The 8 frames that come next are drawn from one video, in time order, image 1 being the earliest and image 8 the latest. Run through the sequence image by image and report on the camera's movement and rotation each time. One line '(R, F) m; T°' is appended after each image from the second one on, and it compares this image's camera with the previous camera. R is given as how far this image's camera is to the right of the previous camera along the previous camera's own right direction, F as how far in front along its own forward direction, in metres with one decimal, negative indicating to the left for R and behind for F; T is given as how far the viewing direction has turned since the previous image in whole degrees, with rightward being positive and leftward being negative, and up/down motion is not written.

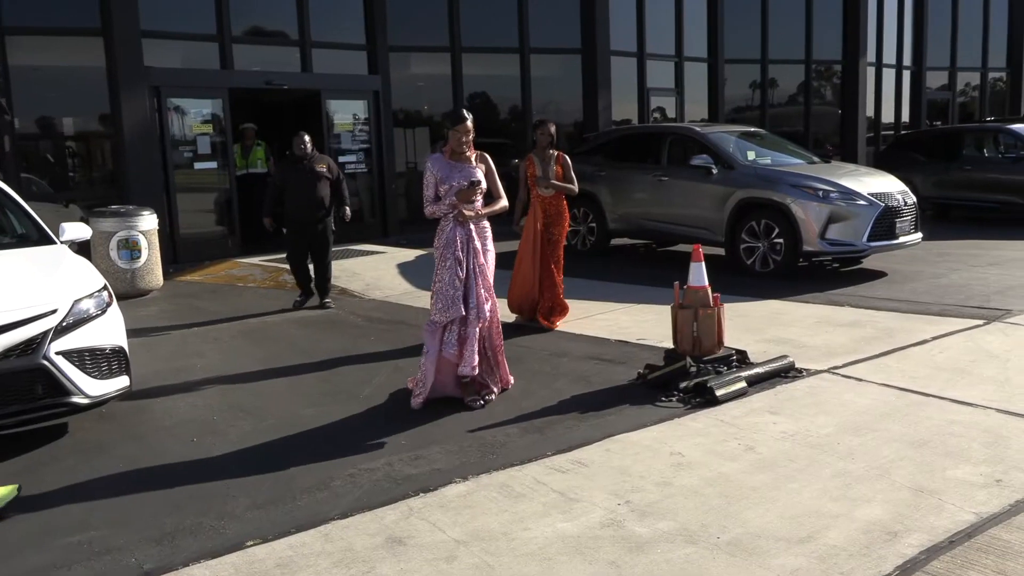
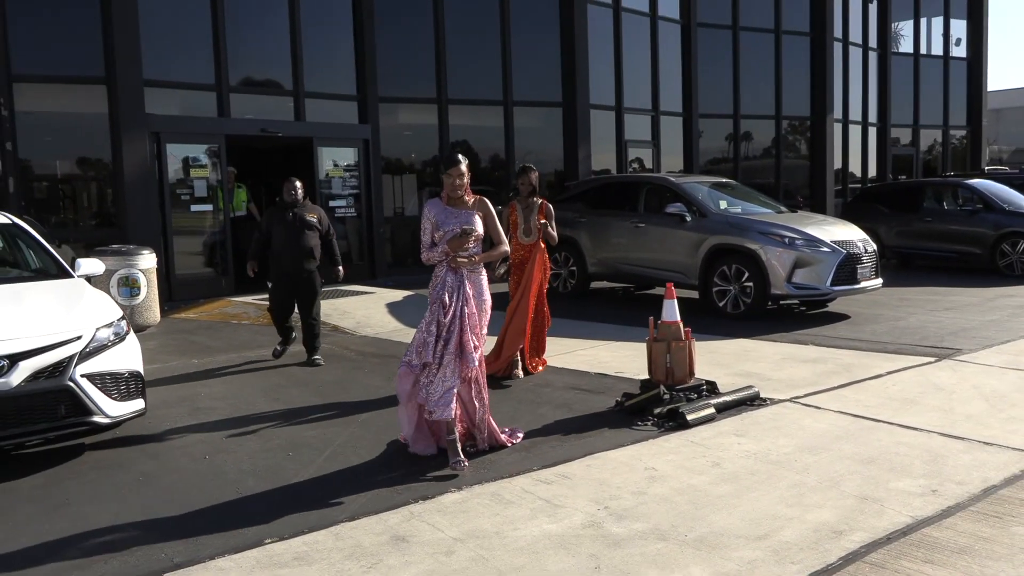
(-0.1, -0.5) m; +1°
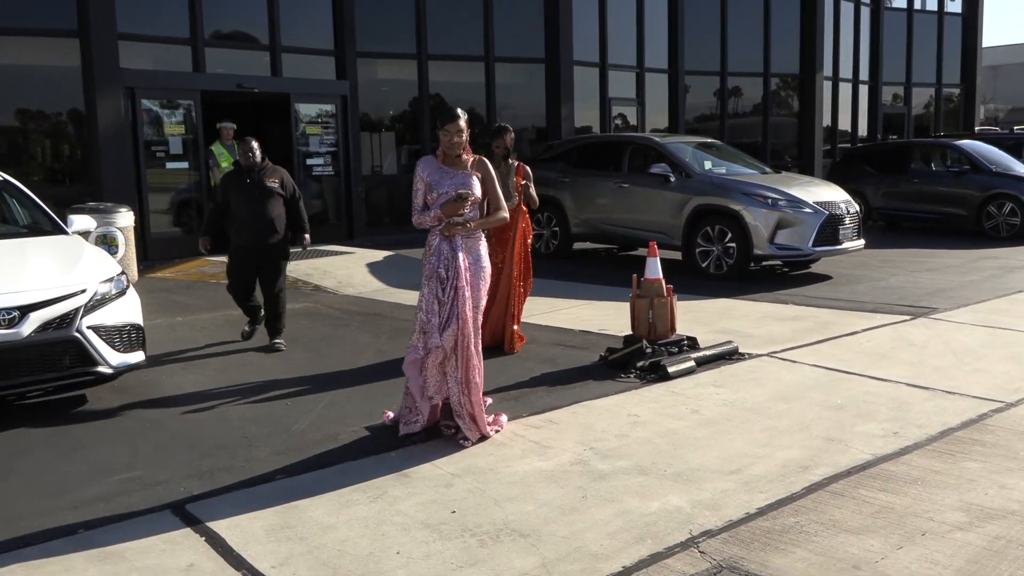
(0.0, -0.4) m; 0°
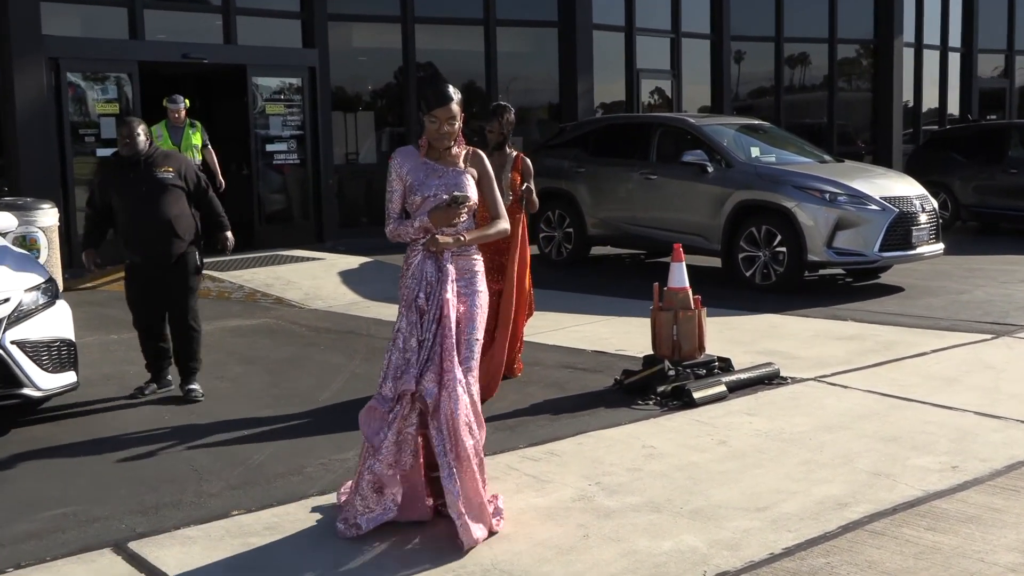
(+0.3, +0.6) m; -3°
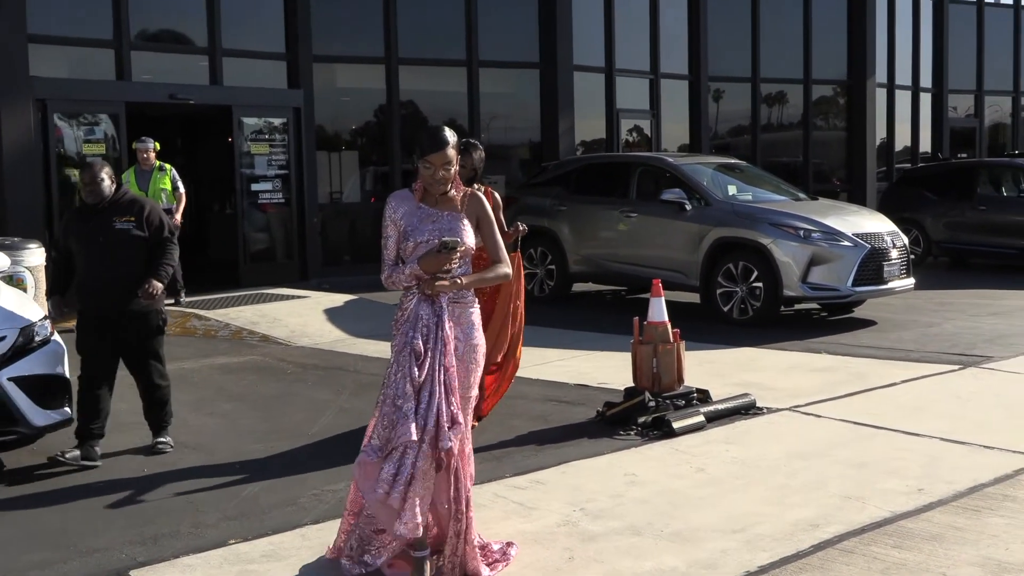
(0.0, -0.2) m; +1°
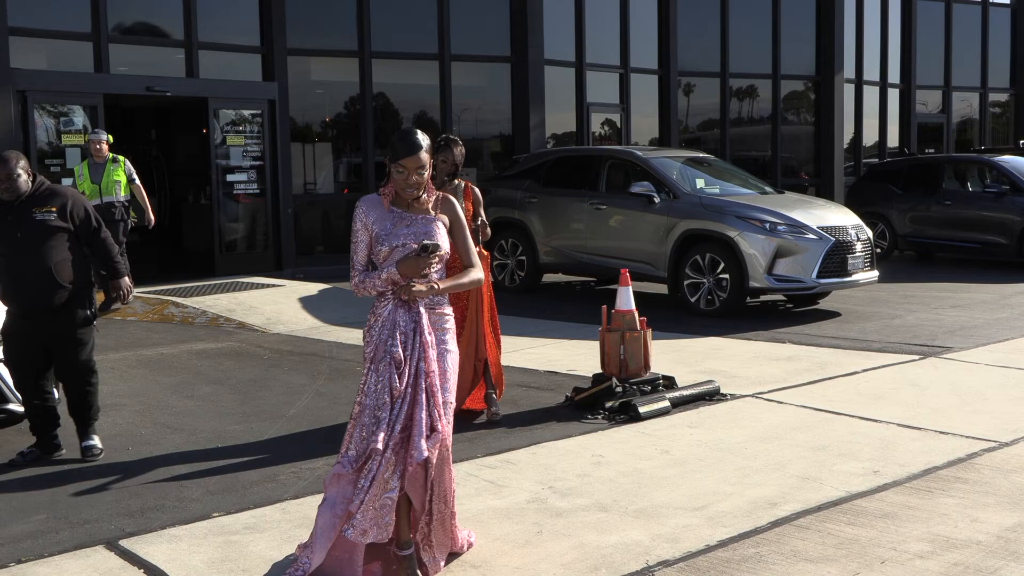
(0.0, -0.1) m; +2°
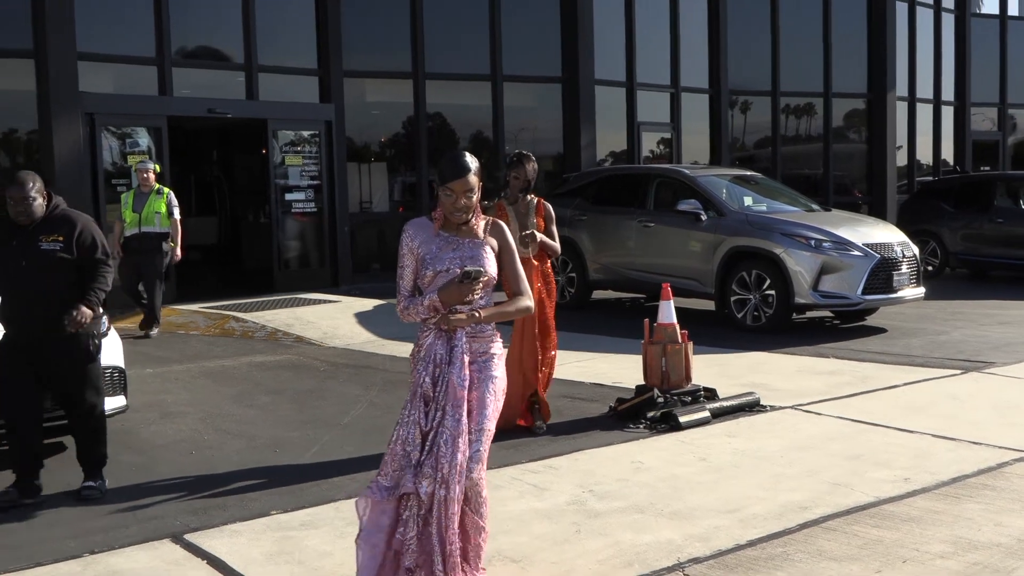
(+0.1, -0.3) m; -3°
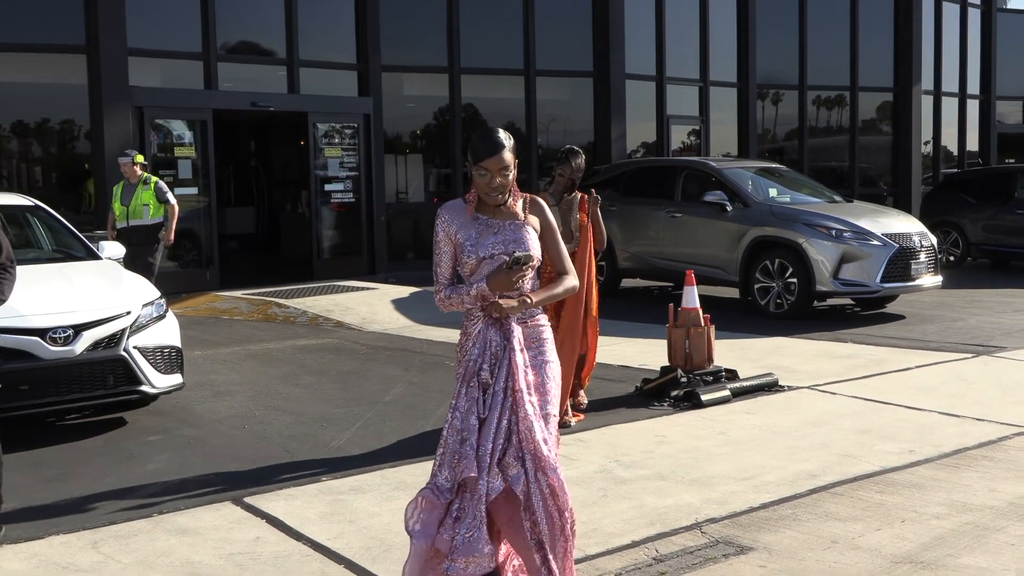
(0.0, -0.4) m; -2°
